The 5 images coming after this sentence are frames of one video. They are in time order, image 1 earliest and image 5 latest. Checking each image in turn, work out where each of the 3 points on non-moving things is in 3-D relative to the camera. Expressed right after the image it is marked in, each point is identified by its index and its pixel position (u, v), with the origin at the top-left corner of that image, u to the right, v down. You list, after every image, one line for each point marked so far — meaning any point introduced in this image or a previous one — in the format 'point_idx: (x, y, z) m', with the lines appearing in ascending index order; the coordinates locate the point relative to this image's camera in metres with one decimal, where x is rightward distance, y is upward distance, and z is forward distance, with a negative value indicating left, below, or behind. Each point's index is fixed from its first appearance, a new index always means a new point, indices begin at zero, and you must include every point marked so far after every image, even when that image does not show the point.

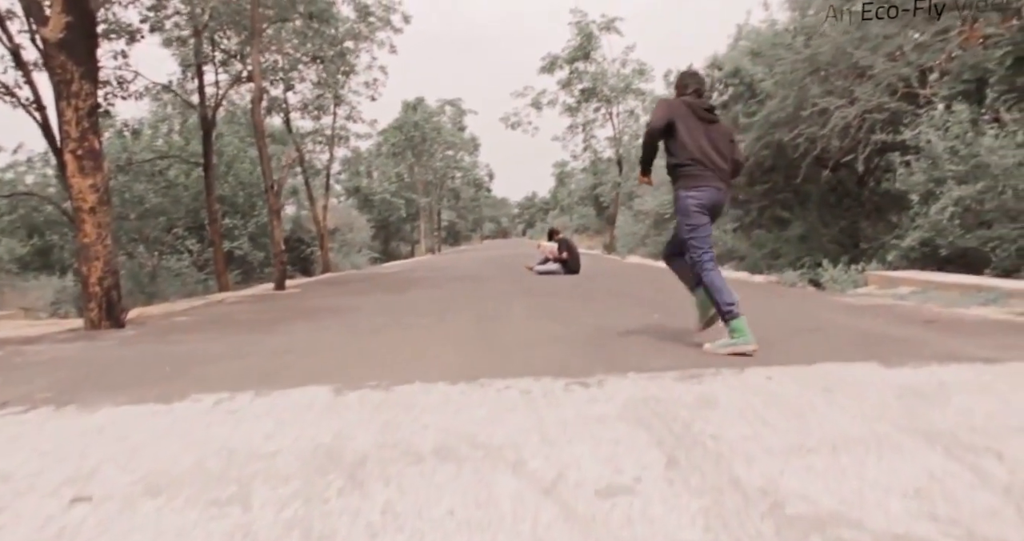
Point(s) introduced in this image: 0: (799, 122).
0: (+8.6, +4.4, +17.6) m
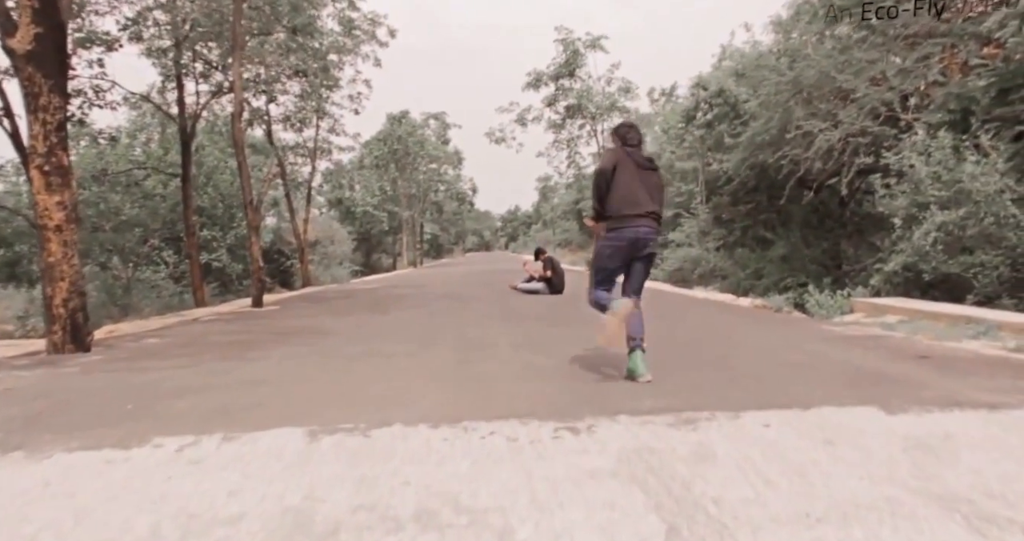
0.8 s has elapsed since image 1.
0: (+8.1, +3.8, +17.8) m
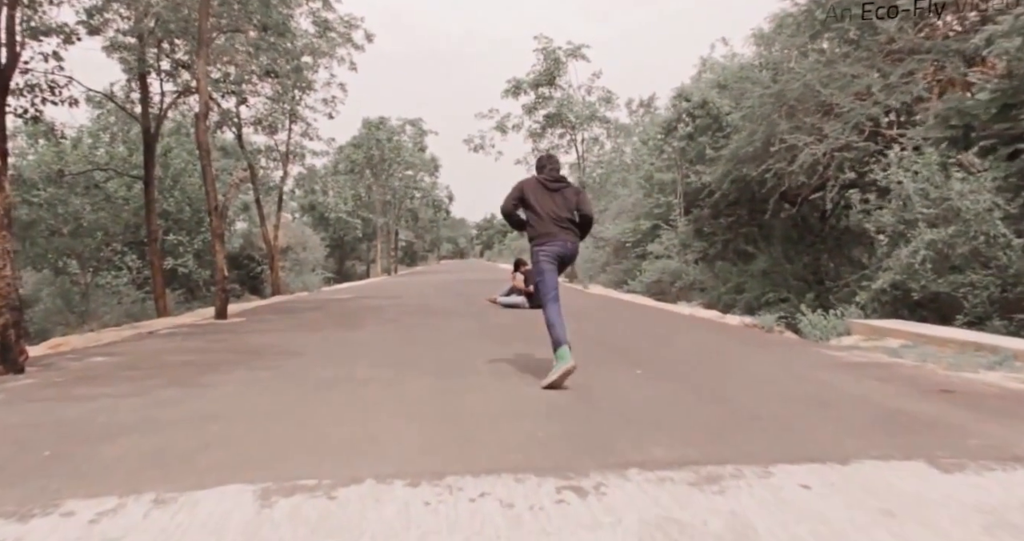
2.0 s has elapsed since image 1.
0: (+7.6, +3.3, +17.6) m
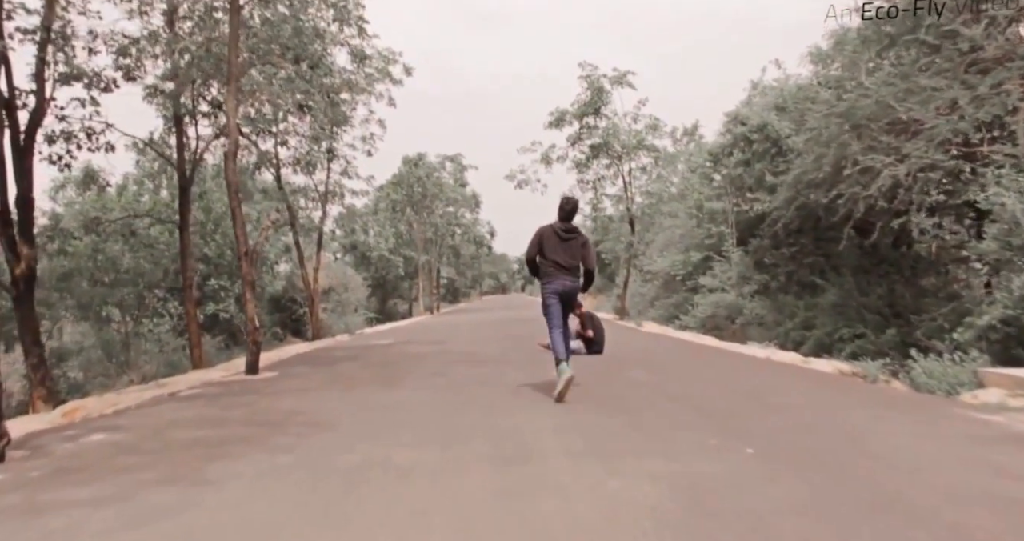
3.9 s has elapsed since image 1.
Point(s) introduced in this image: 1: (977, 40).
0: (+8.8, +2.4, +16.1) m
1: (+9.9, +4.9, +12.7) m
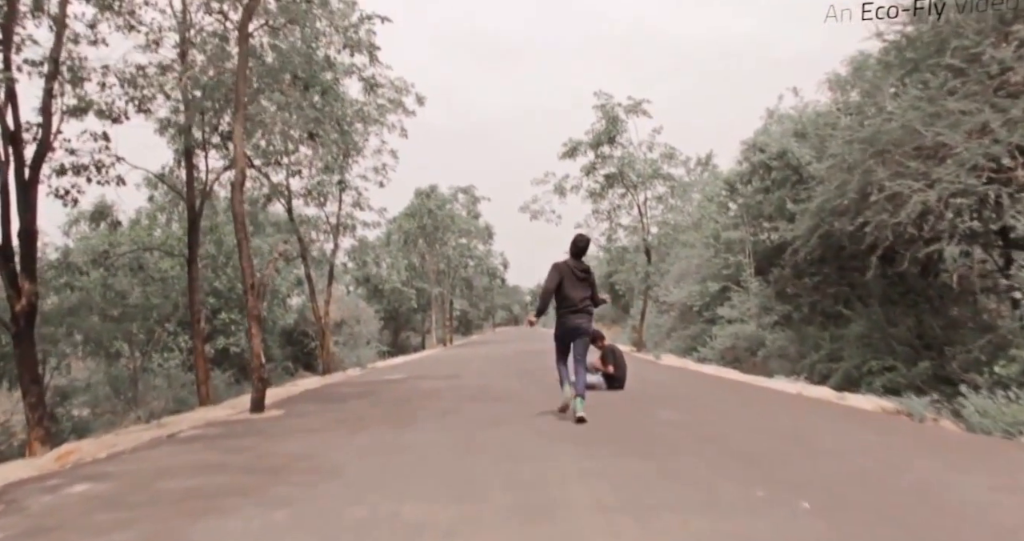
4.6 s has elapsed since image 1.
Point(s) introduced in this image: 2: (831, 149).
0: (+9.2, +1.6, +15.6) m
1: (+10.2, +4.3, +12.3) m
2: (+8.6, +3.3, +16.0) m
